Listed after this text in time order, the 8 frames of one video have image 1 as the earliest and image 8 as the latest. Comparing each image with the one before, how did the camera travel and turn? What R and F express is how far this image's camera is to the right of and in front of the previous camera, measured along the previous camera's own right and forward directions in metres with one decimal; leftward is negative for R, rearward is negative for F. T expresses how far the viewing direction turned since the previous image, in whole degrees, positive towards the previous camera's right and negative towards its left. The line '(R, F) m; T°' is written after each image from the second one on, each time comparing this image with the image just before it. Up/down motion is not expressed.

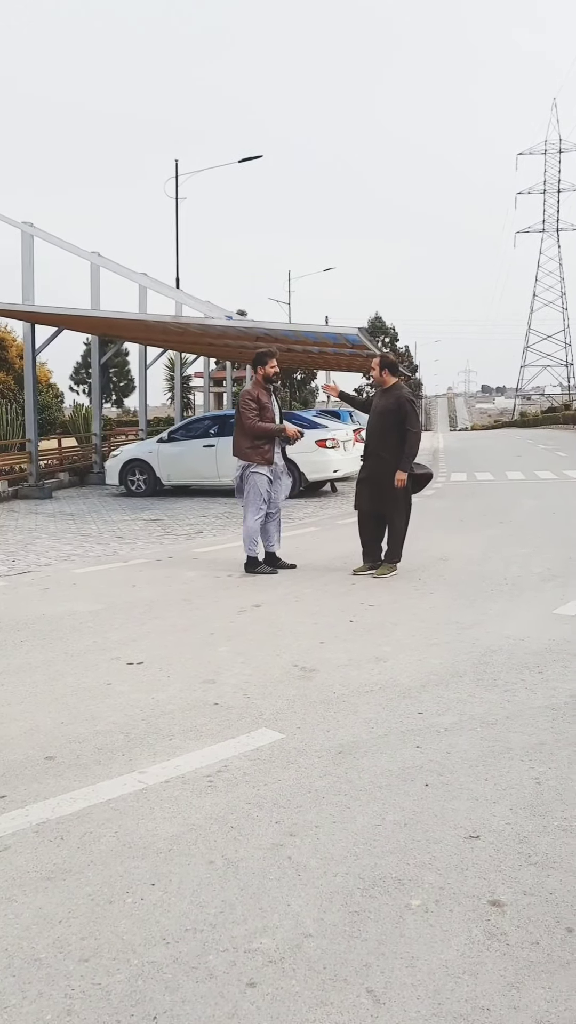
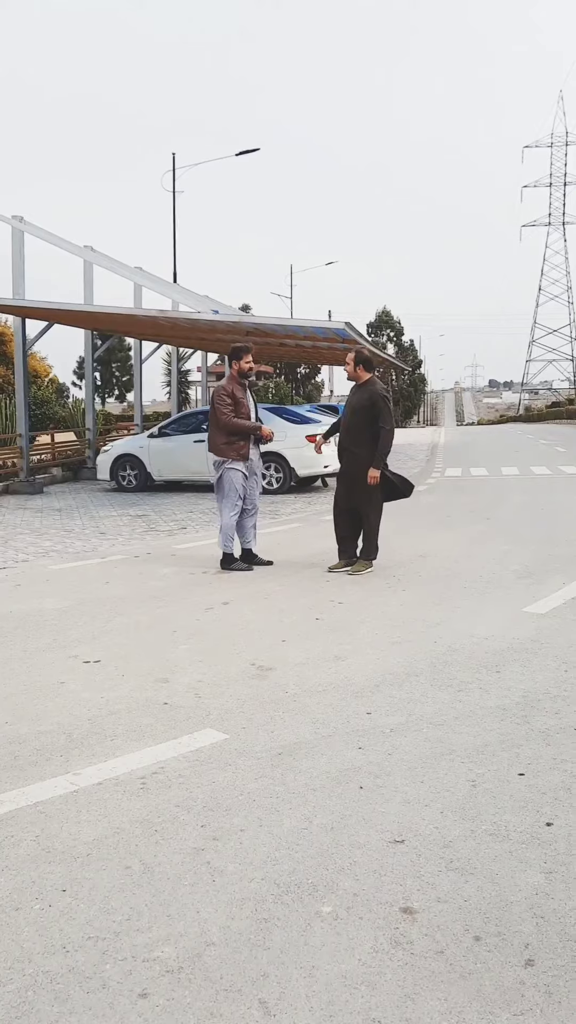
(+0.3, 0.0) m; 0°
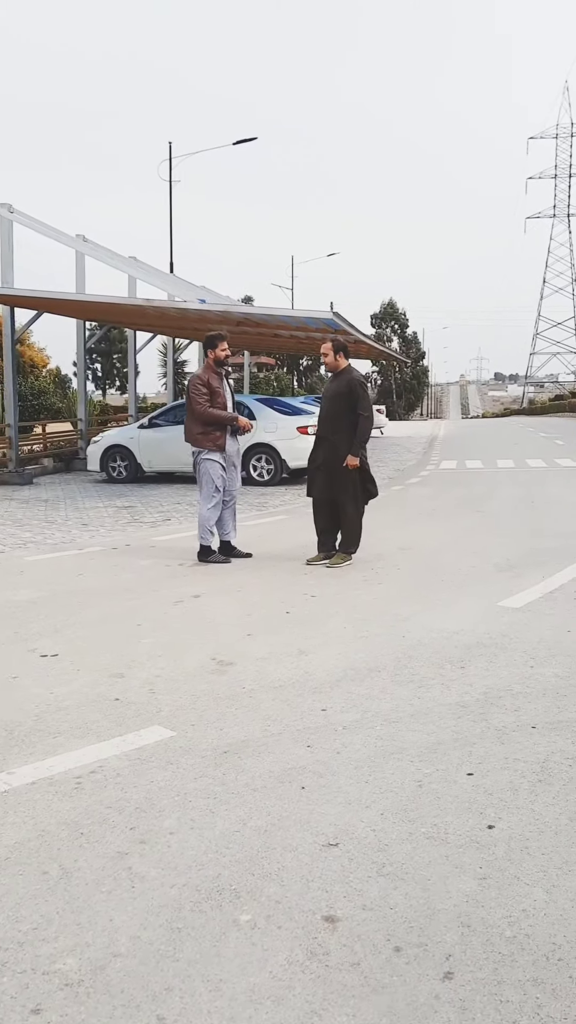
(+0.2, +0.1) m; 0°
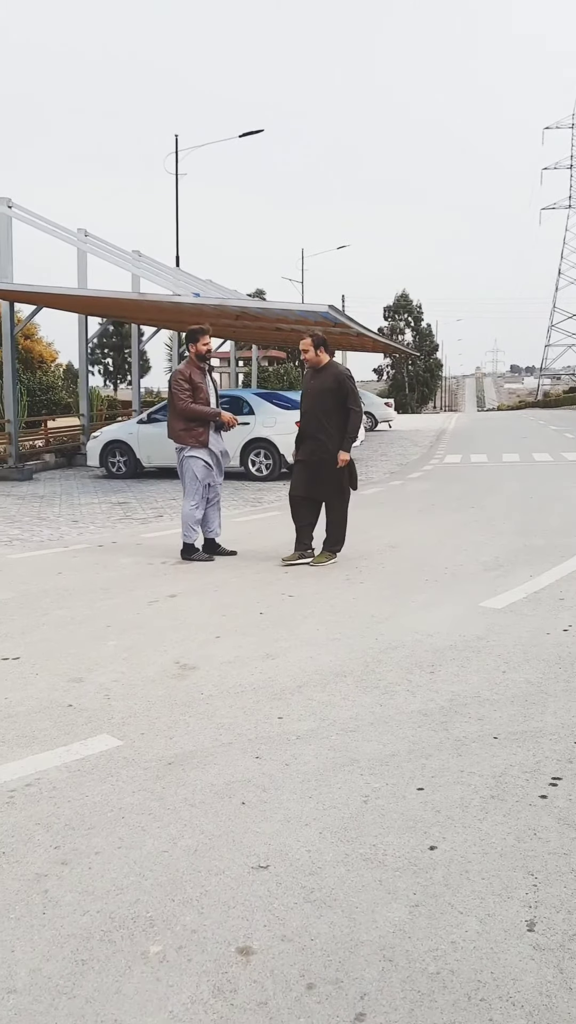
(+0.2, +0.2) m; -1°
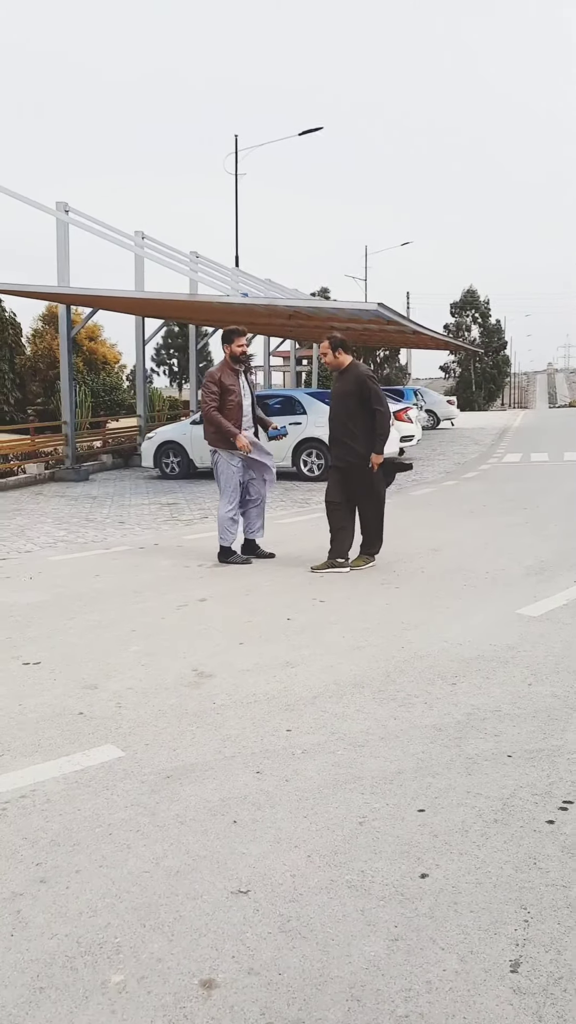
(+0.2, +0.1) m; -4°
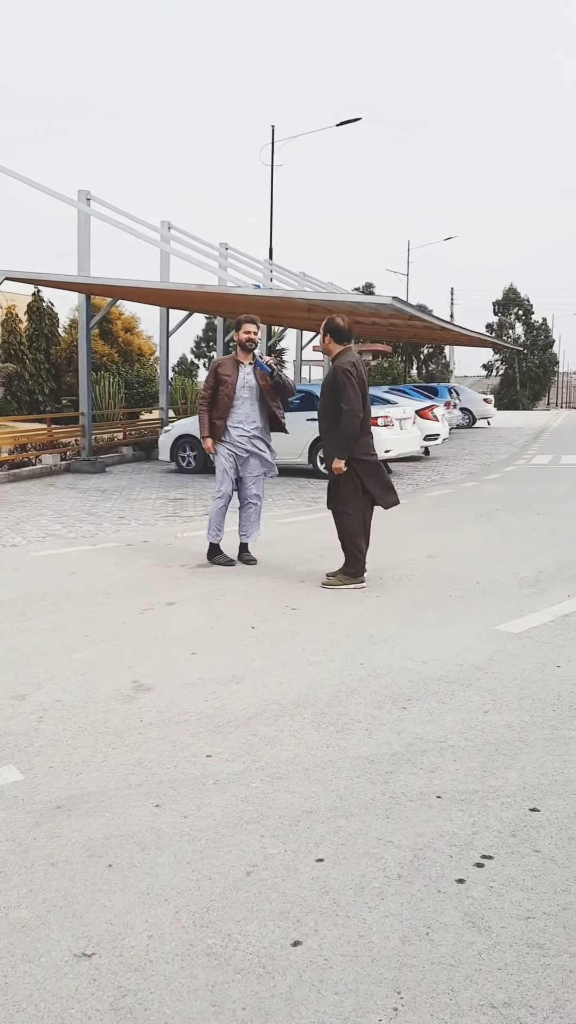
(+0.4, +0.3) m; -2°
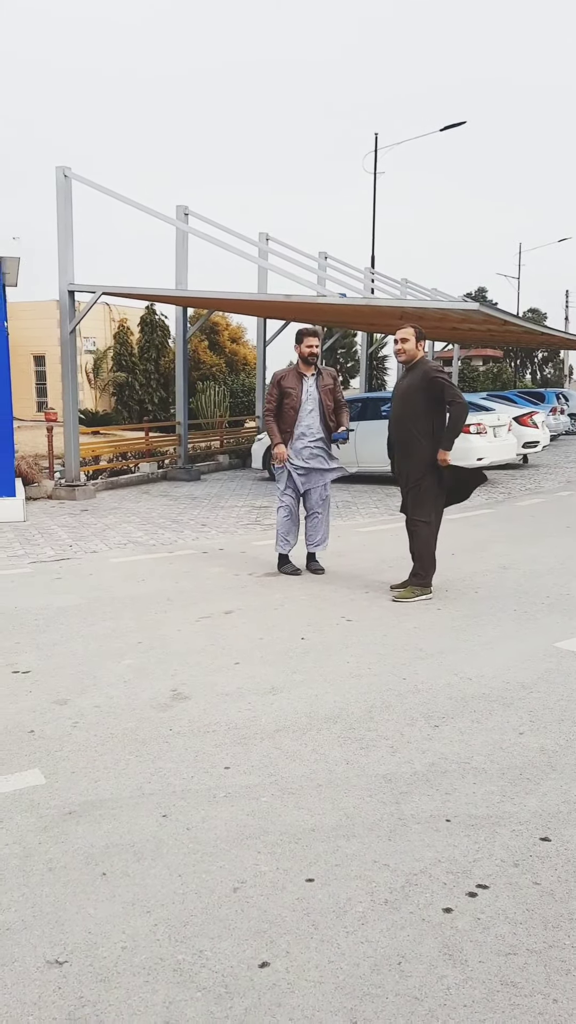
(+0.3, 0.0) m; -7°
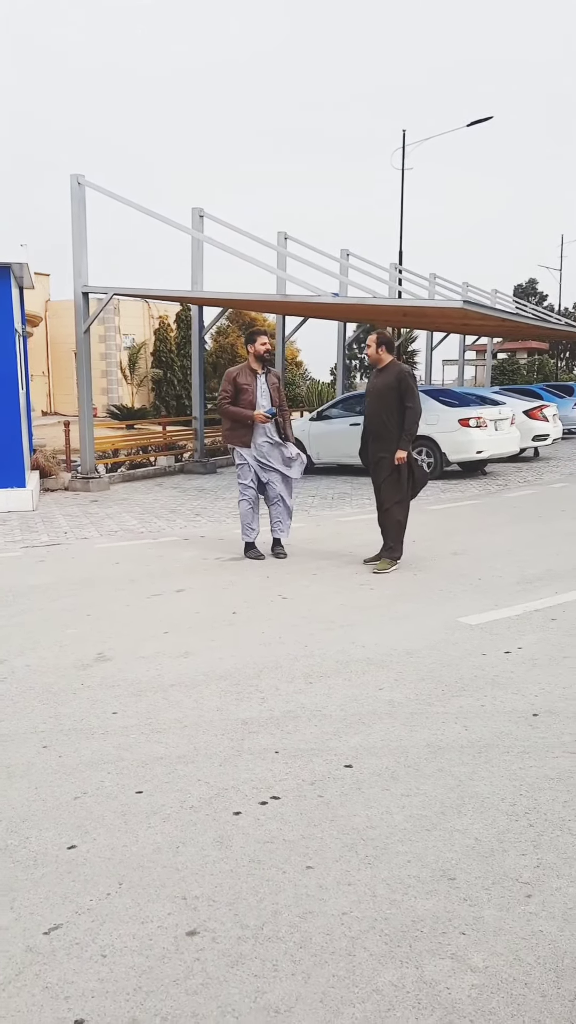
(+0.8, -0.5) m; -3°
